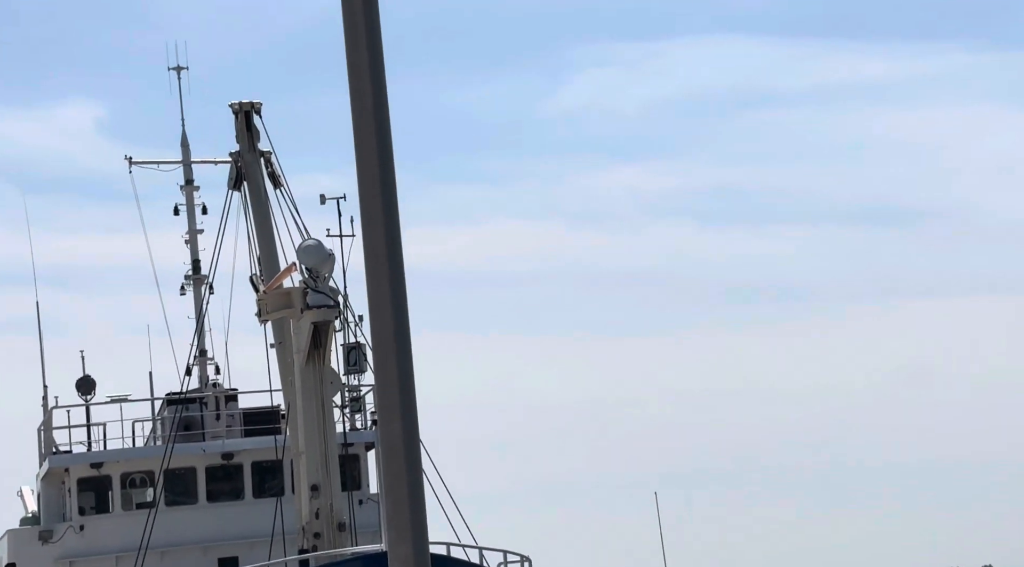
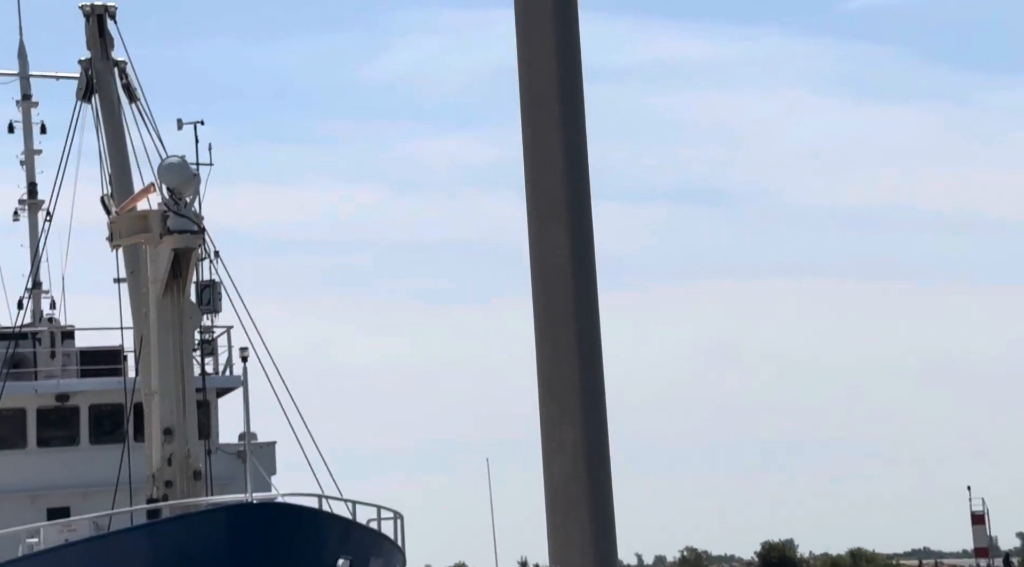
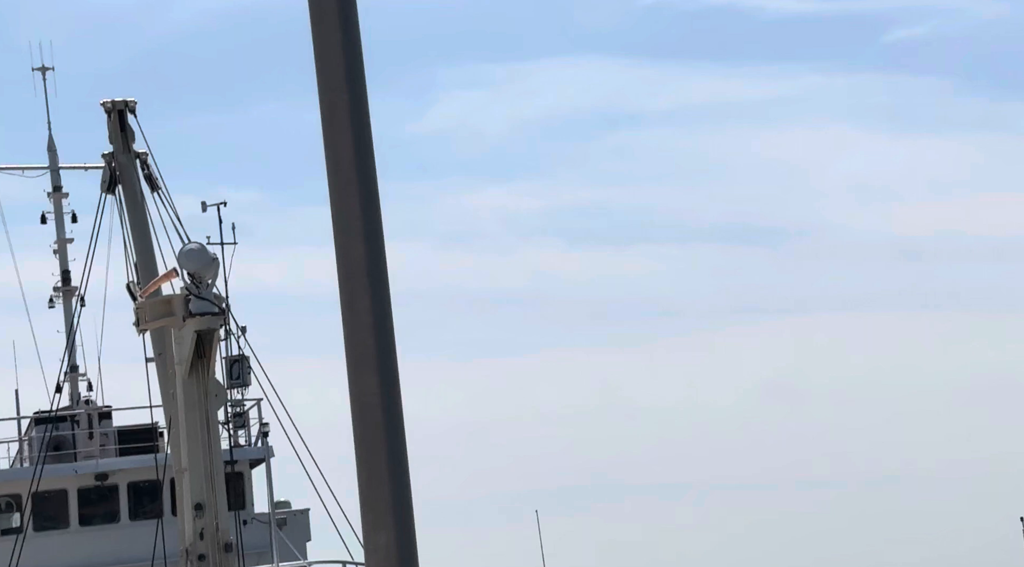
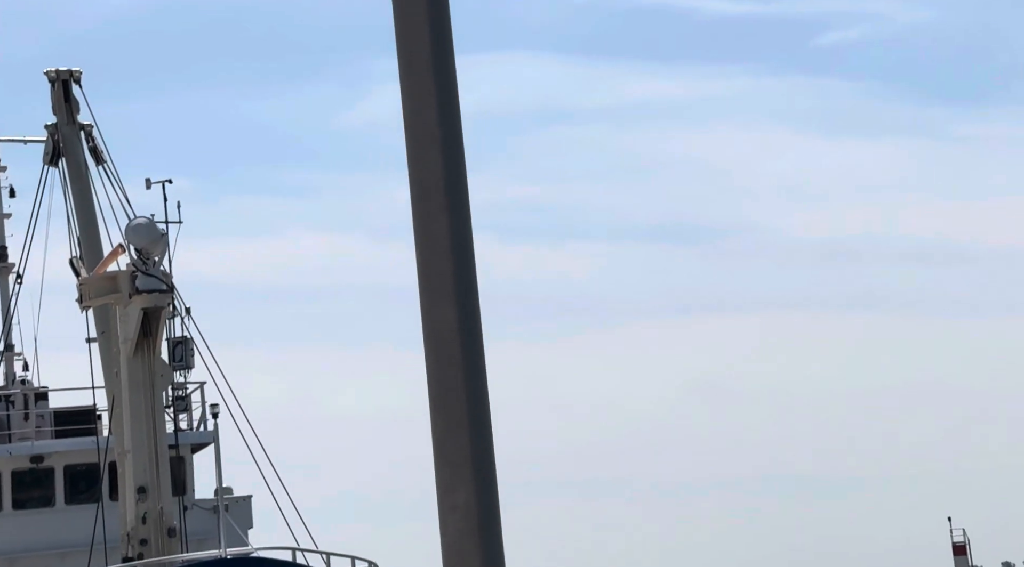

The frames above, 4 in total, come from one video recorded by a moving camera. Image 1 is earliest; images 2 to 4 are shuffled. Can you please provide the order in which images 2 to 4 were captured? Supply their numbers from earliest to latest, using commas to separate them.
3, 4, 2
